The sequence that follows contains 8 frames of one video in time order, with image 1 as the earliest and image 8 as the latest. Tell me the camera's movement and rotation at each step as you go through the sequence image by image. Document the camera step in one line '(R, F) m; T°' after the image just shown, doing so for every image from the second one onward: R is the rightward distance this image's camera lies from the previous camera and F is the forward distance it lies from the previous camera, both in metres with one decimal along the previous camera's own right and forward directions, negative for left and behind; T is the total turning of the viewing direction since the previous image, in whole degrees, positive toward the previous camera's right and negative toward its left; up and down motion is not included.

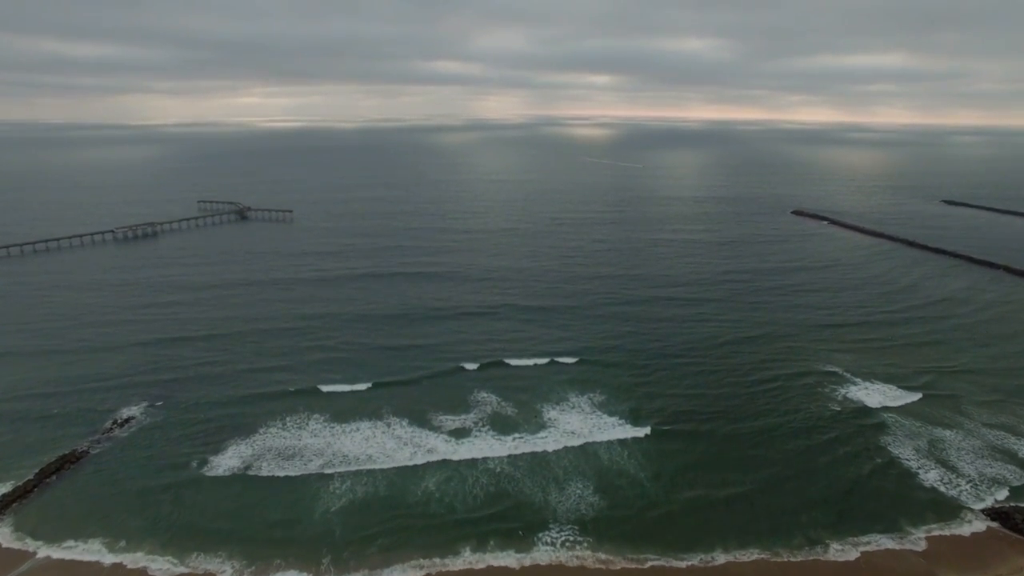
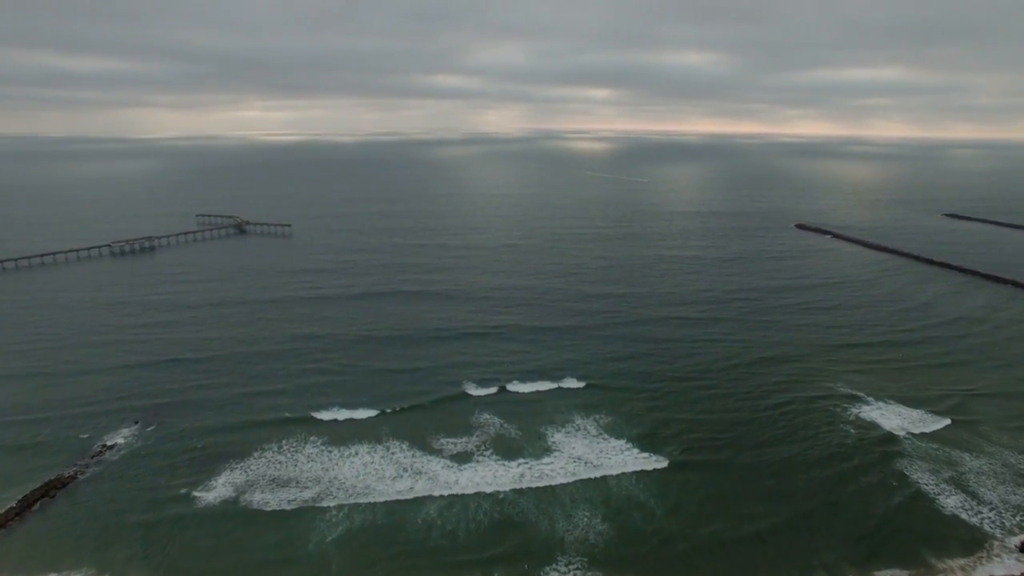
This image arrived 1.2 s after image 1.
(-0.4, +1.7) m; 0°
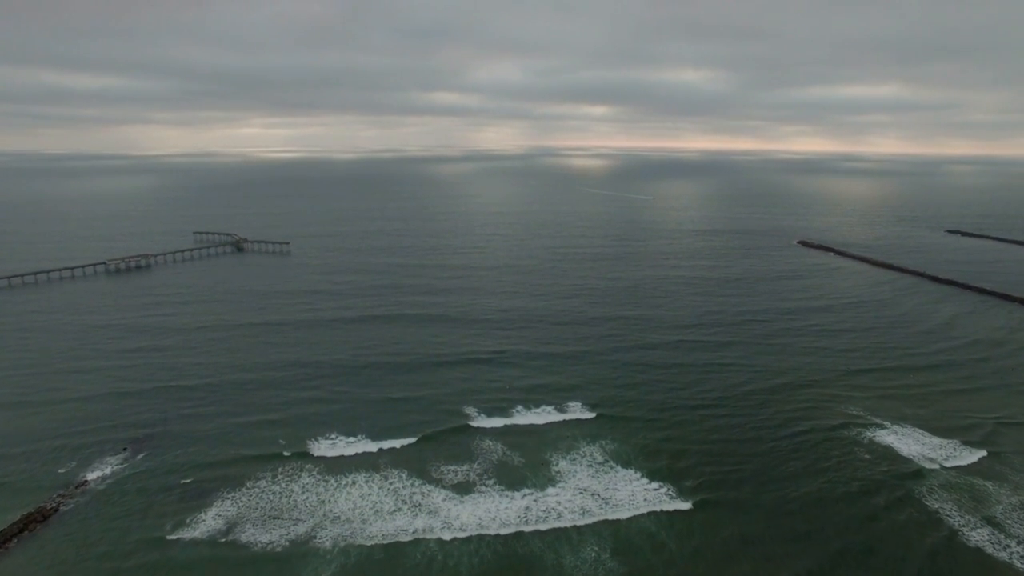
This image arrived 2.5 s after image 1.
(-0.5, +1.7) m; 0°
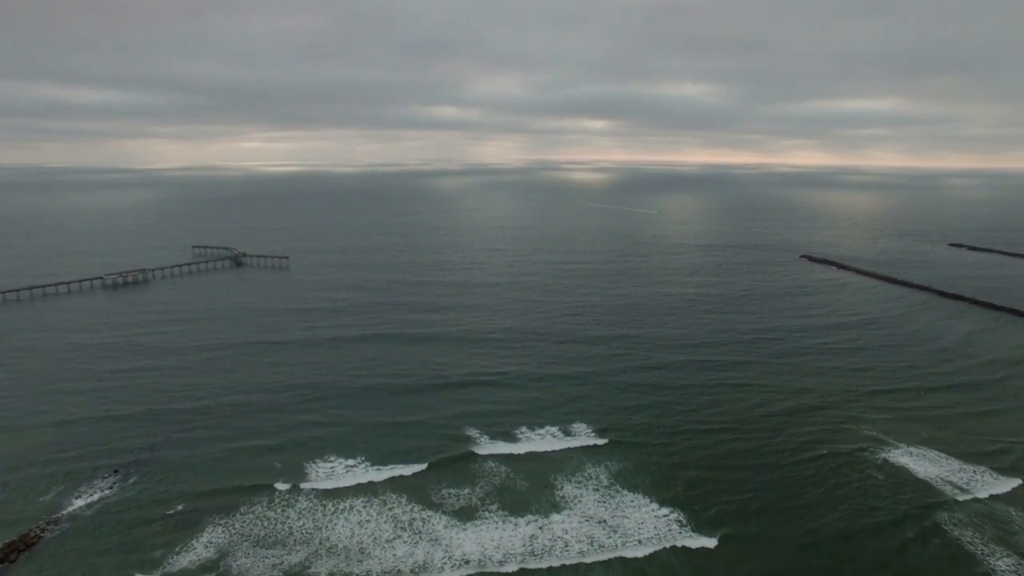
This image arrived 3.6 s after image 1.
(-0.3, +1.4) m; 0°
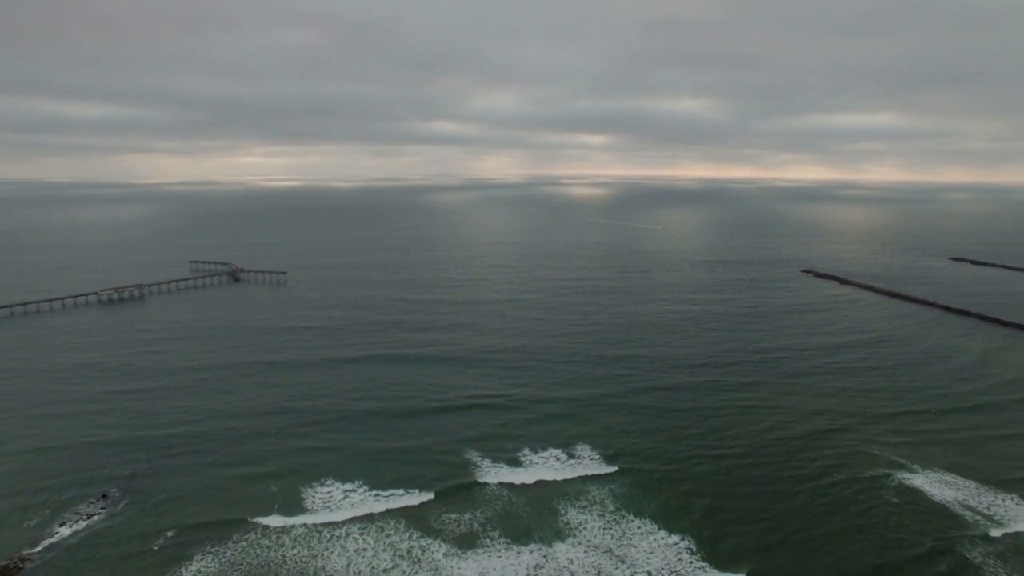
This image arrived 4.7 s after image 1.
(-0.3, +1.3) m; 0°
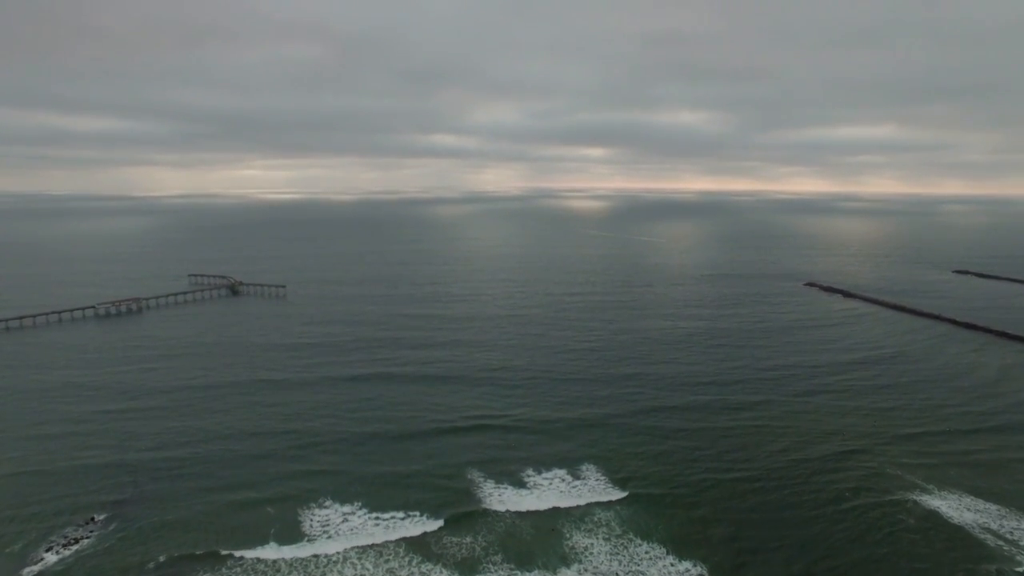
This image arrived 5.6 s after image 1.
(-0.3, +1.2) m; 0°
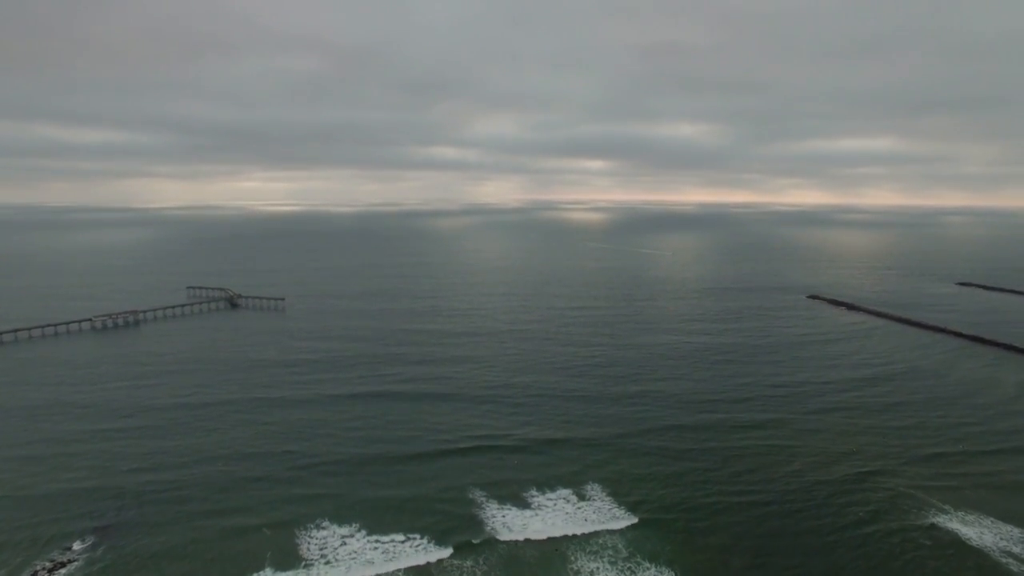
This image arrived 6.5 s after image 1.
(-0.3, +1.1) m; 0°
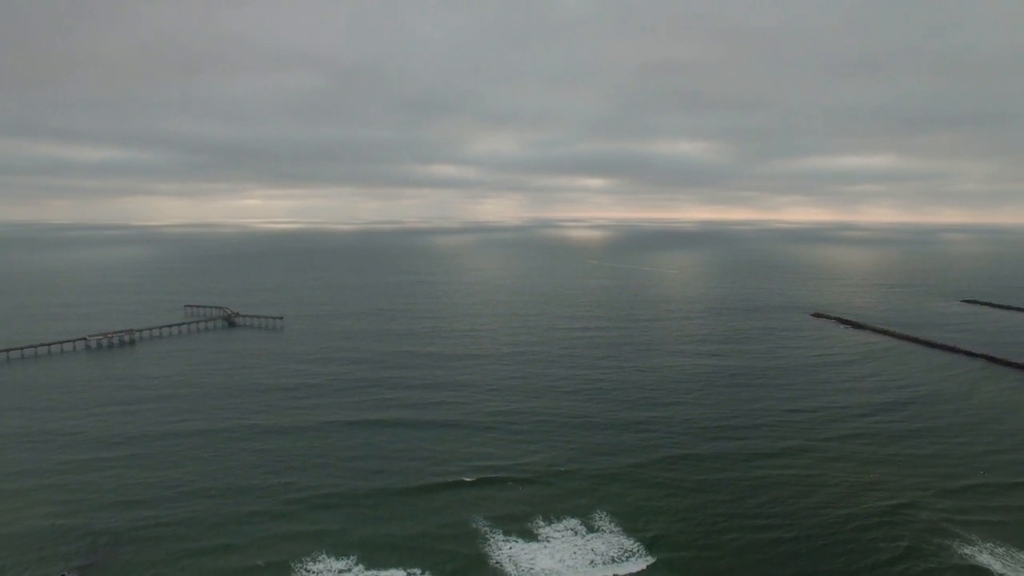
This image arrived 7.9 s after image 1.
(-0.5, +1.7) m; 0°
